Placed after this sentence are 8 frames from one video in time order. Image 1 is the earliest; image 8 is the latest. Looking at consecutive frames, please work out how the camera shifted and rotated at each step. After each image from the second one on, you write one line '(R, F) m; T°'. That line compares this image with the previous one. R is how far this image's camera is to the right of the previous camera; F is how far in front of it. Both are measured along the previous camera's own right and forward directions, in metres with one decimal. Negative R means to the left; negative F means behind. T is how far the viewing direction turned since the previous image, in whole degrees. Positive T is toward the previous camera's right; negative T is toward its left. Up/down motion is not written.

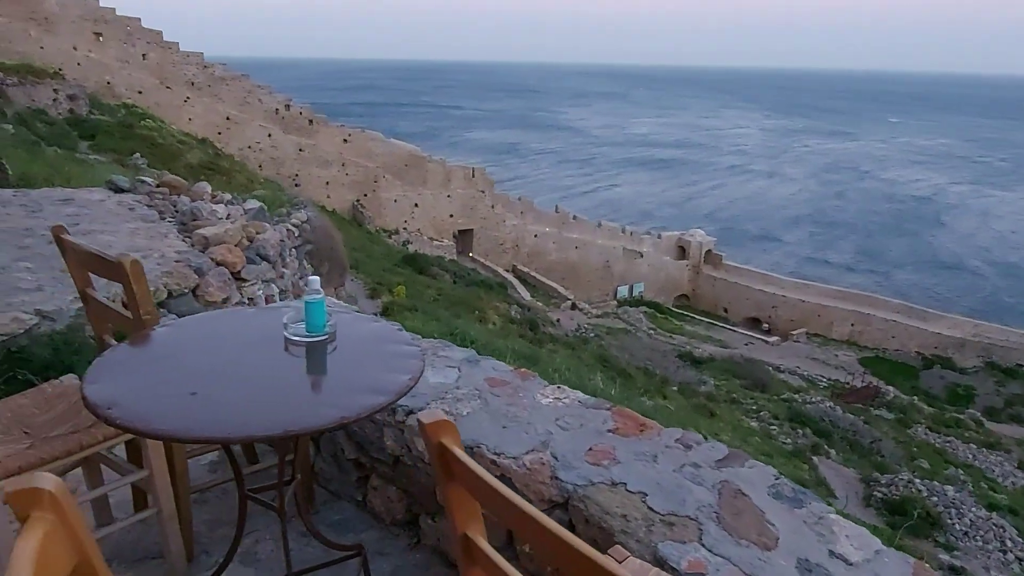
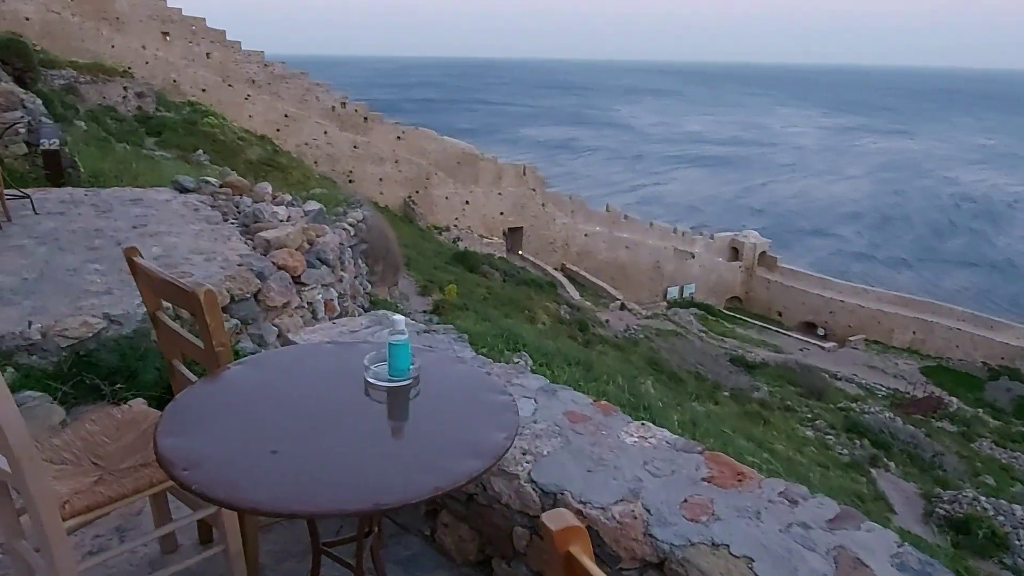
(-0.1, +0.1) m; -4°
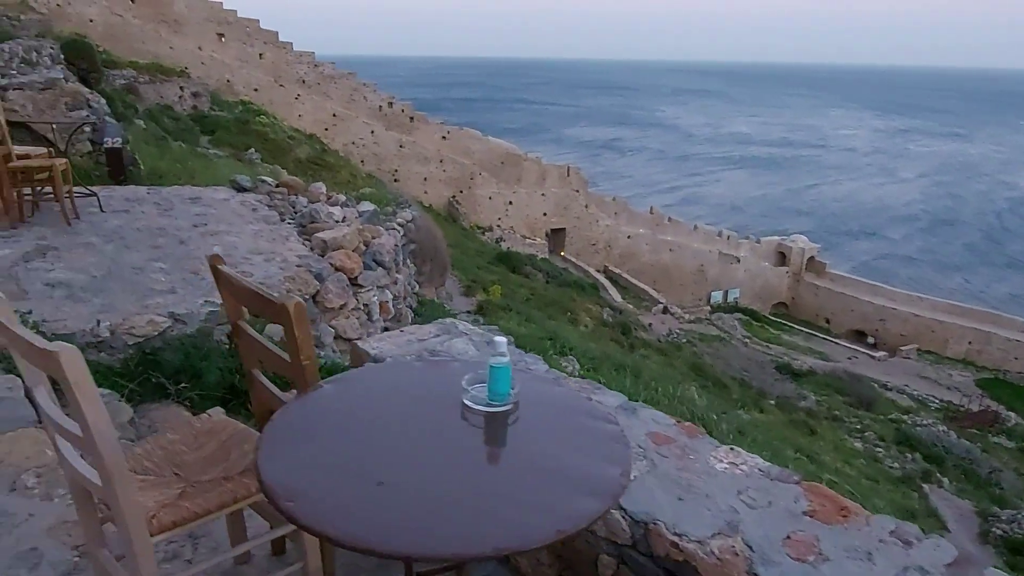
(-0.1, +0.1) m; -3°
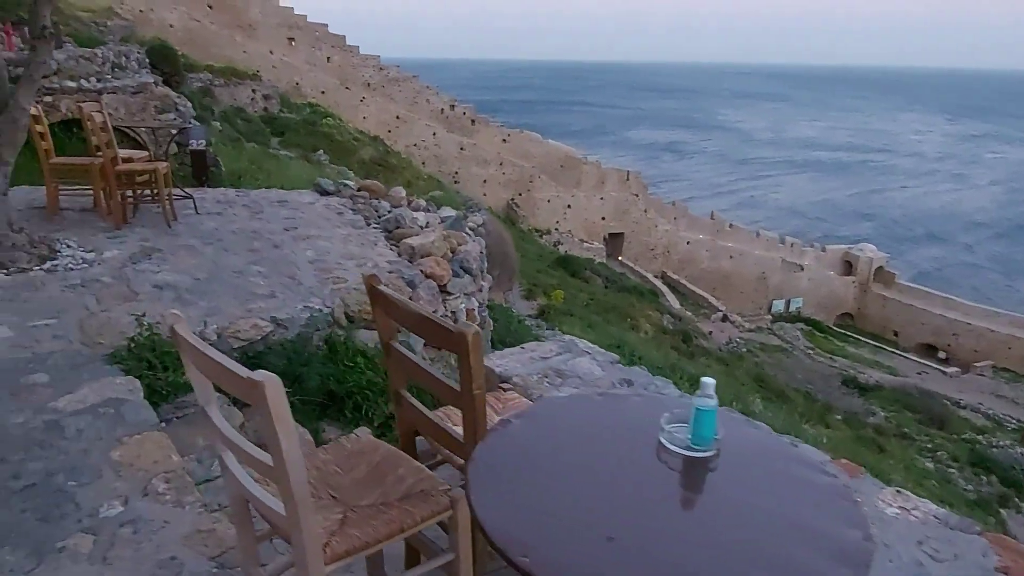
(-0.3, +0.1) m; -4°
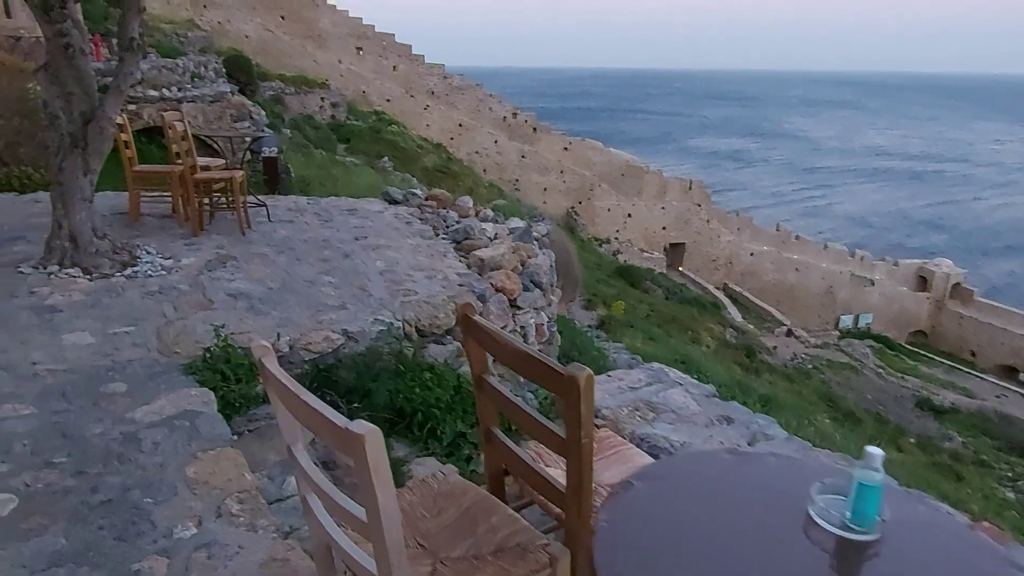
(-0.1, +0.1) m; -5°
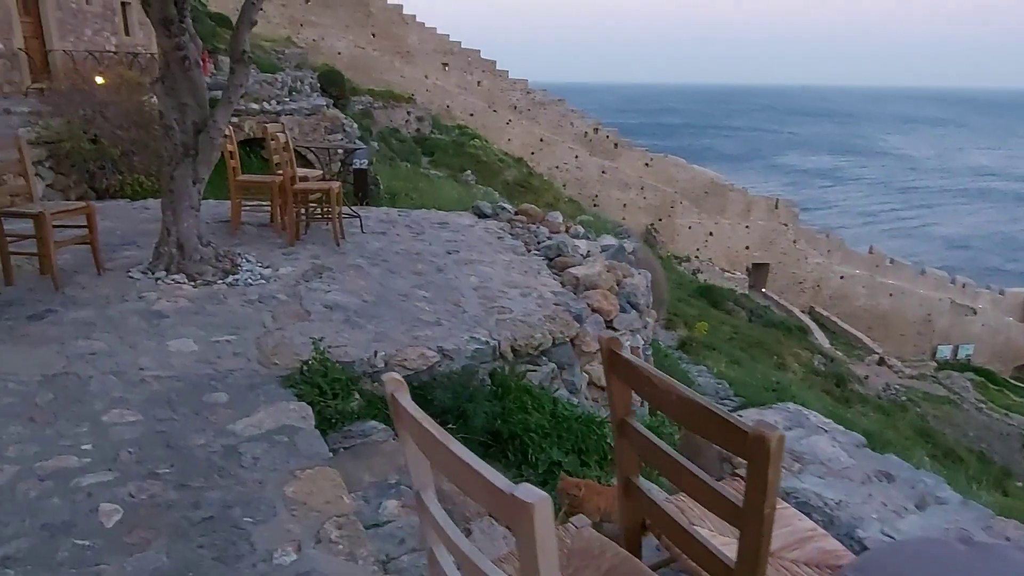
(-0.2, +0.2) m; -6°
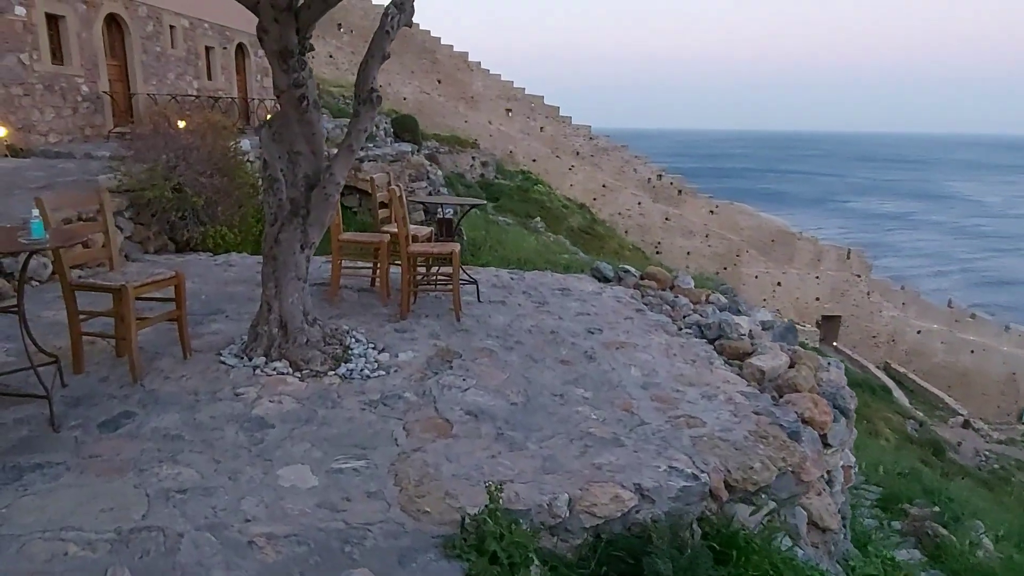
(-0.7, +1.0) m; -4°
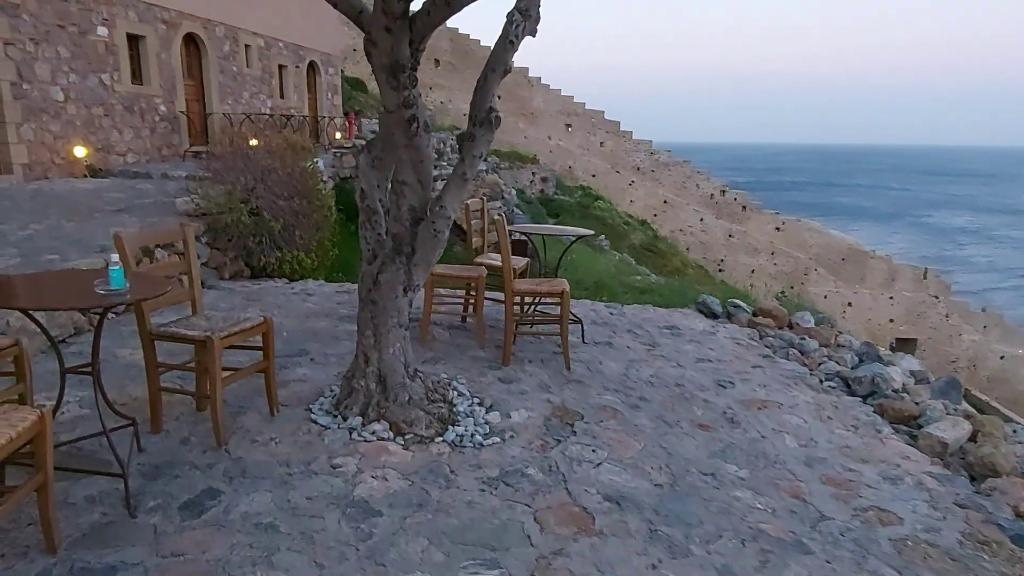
(-0.4, +0.6) m; -4°
